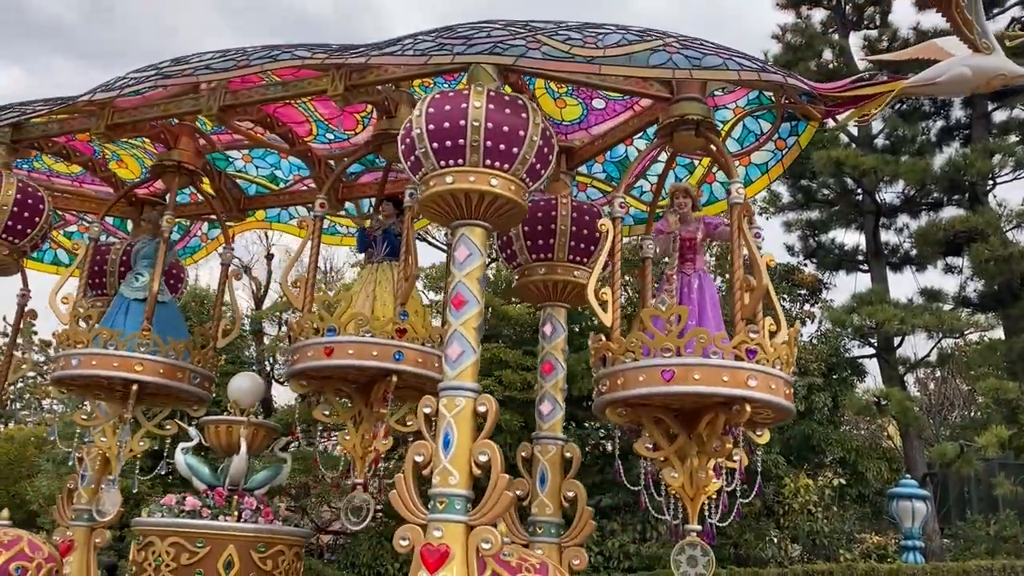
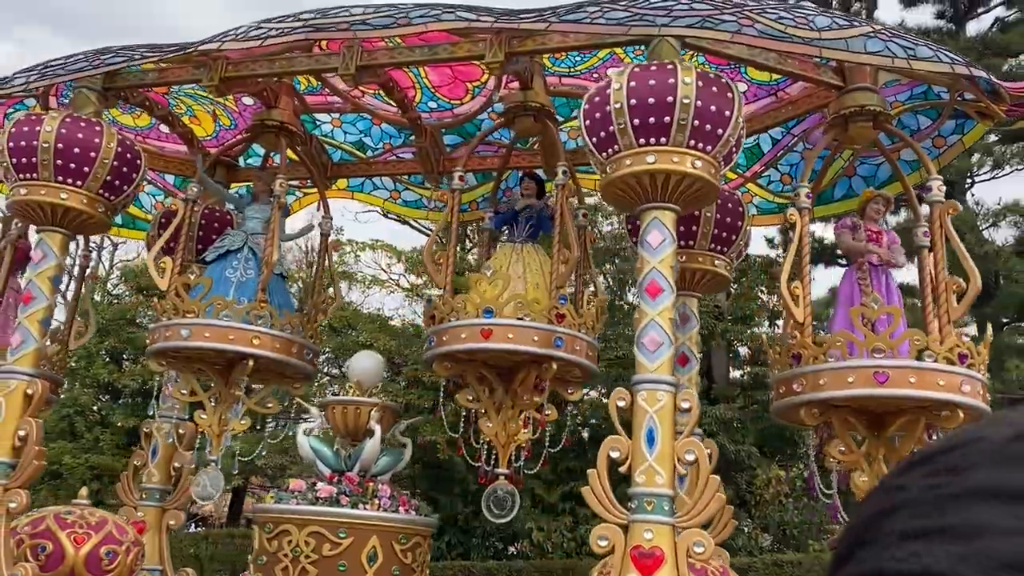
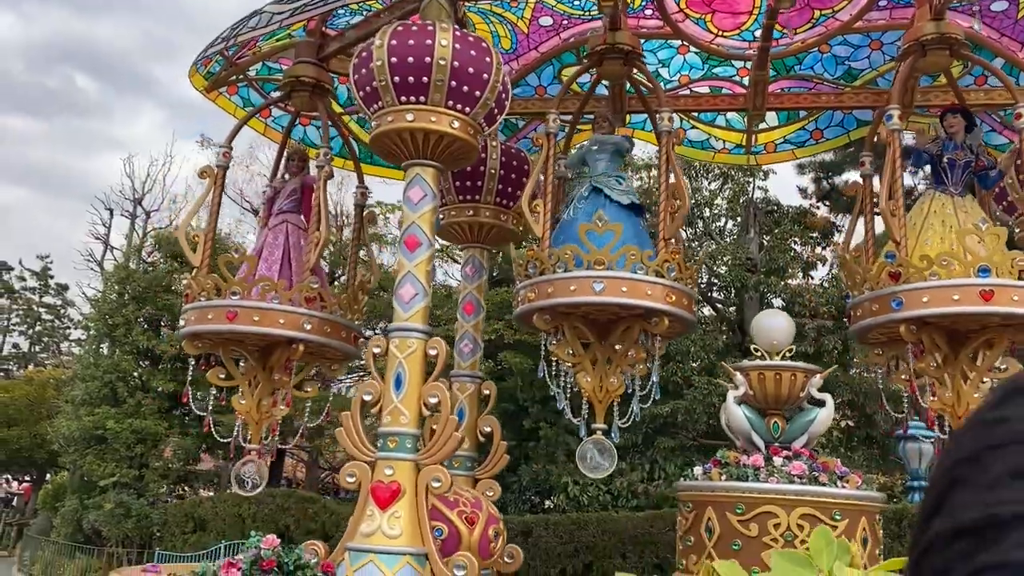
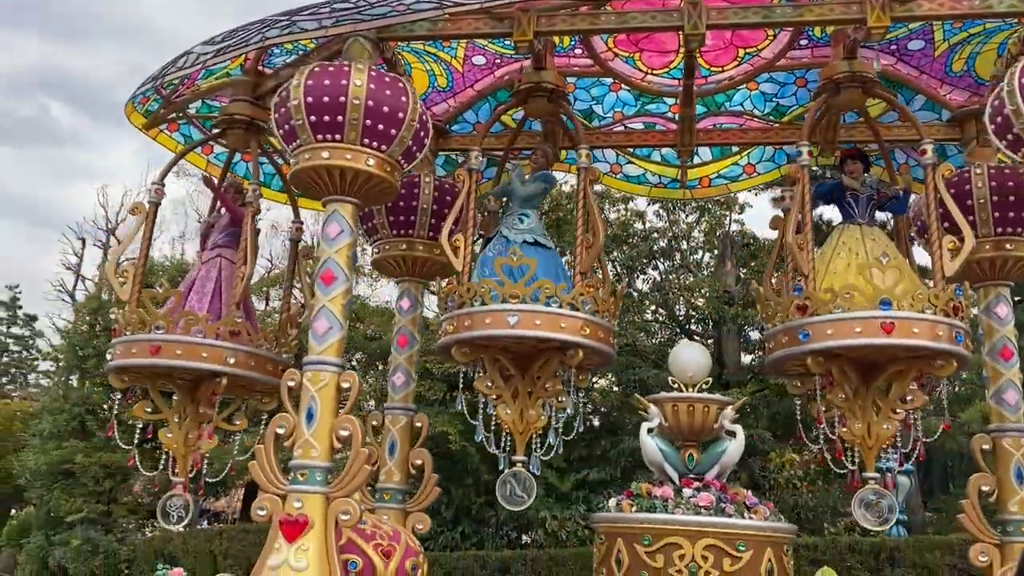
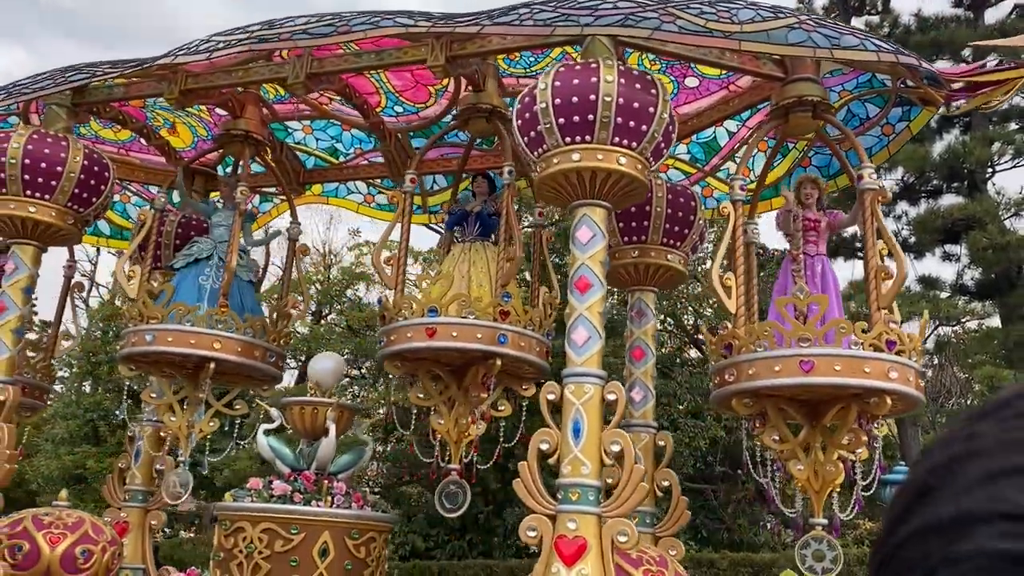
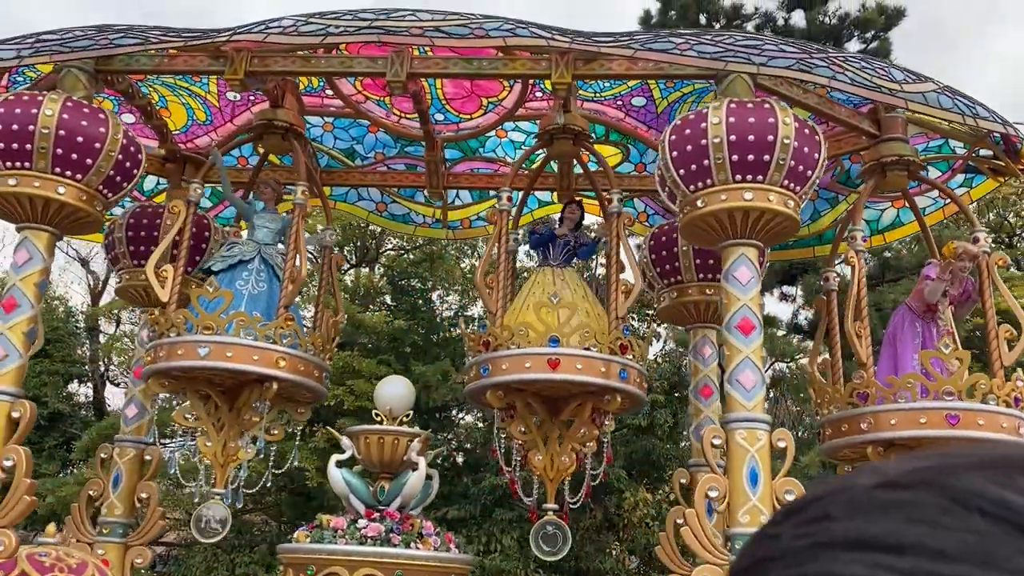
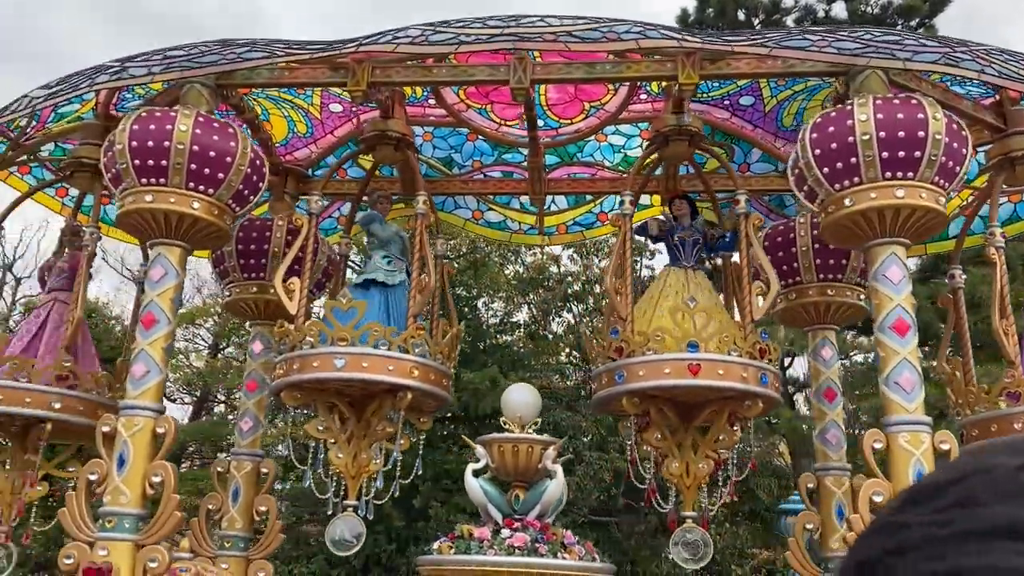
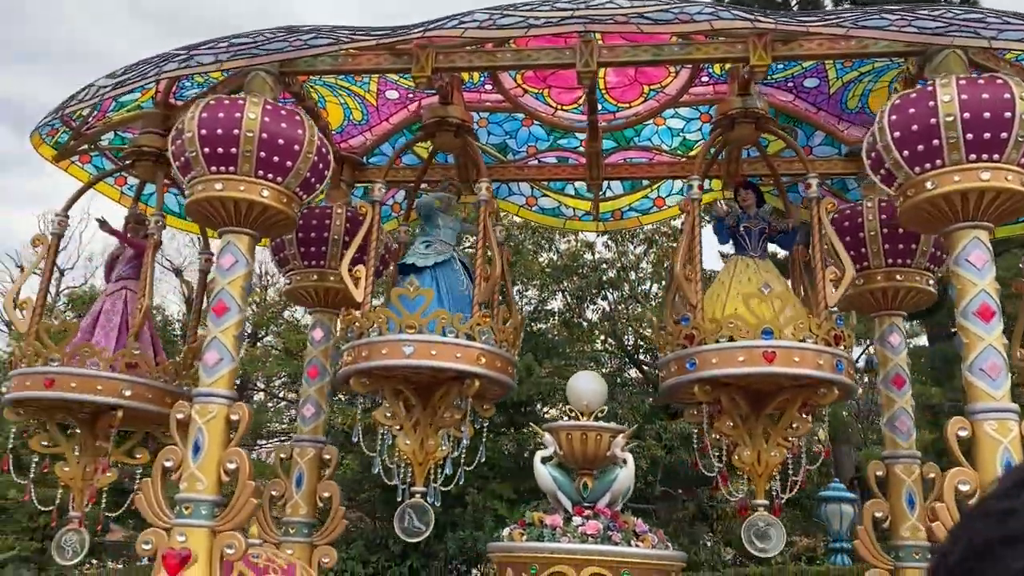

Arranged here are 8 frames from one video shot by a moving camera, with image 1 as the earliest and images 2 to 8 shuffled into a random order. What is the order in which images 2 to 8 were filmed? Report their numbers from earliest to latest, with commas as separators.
5, 2, 6, 7, 8, 4, 3
